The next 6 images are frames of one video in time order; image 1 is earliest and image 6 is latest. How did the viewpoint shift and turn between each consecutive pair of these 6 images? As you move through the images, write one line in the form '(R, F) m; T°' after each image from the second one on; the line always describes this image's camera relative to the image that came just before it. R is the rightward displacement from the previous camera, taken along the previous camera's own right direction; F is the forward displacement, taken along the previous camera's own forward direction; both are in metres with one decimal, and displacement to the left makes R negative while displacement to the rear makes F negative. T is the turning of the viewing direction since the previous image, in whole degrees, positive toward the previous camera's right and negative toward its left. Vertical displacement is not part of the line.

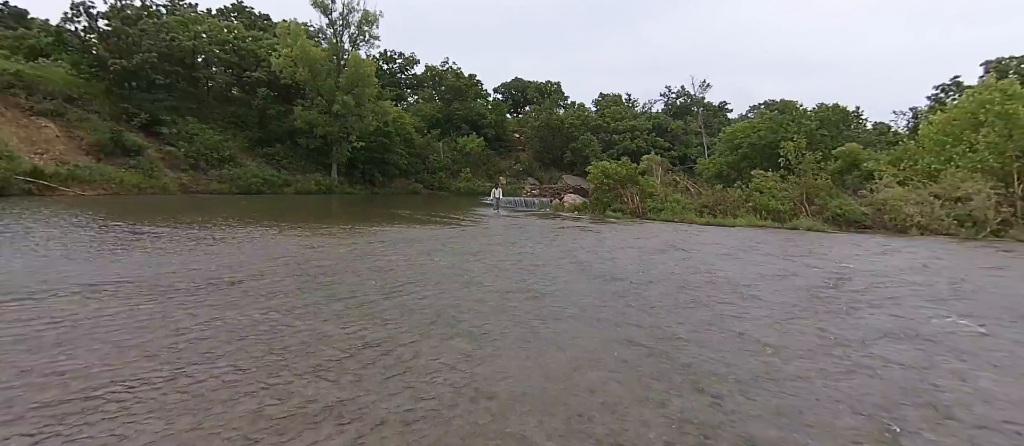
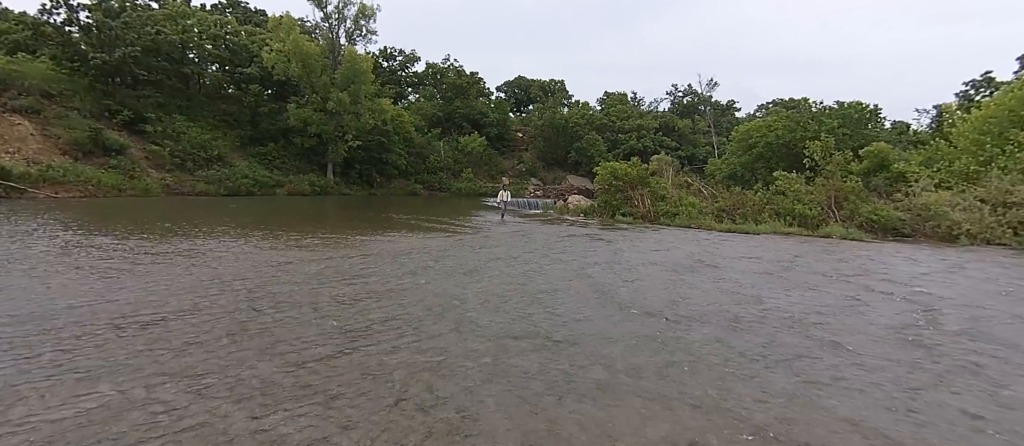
(0.0, +1.4) m; 0°
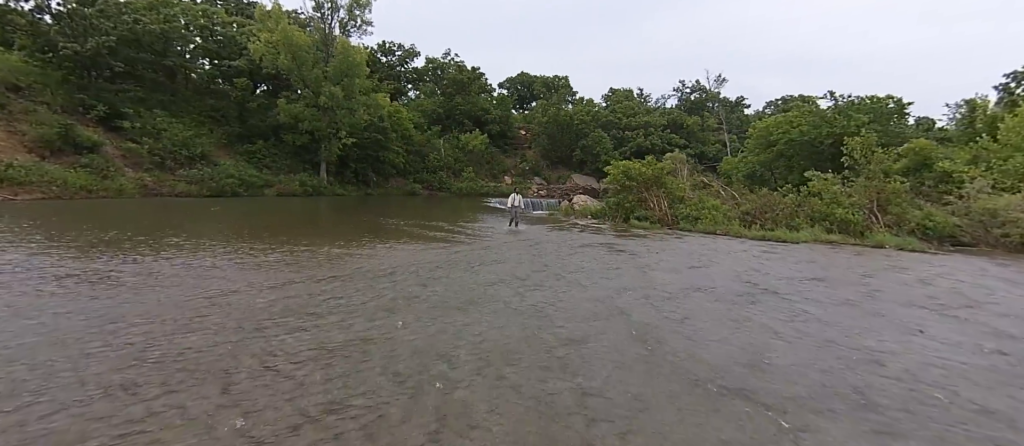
(-0.1, +1.7) m; 0°
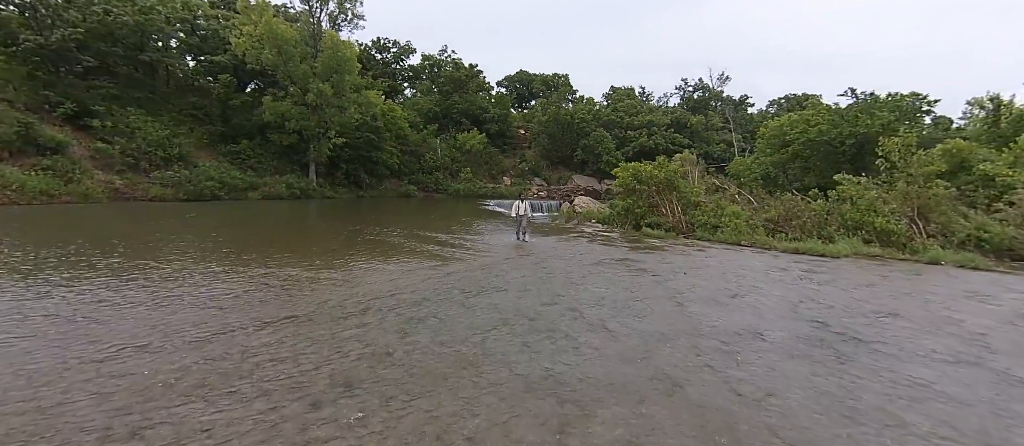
(-0.1, +1.5) m; 0°
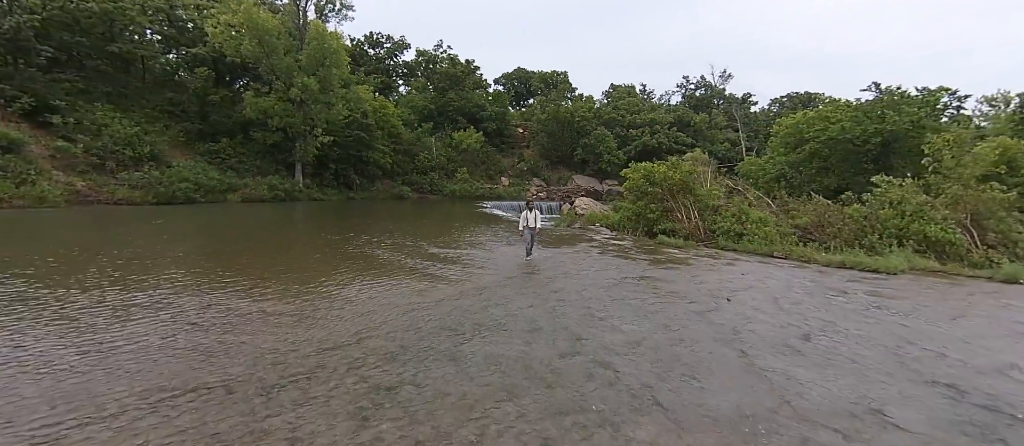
(-0.1, +1.6) m; 0°
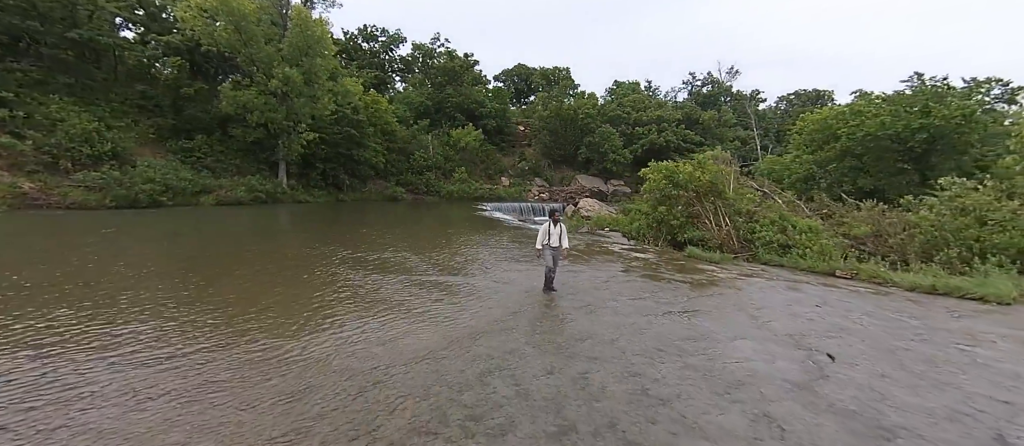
(-0.1, +2.1) m; 0°
